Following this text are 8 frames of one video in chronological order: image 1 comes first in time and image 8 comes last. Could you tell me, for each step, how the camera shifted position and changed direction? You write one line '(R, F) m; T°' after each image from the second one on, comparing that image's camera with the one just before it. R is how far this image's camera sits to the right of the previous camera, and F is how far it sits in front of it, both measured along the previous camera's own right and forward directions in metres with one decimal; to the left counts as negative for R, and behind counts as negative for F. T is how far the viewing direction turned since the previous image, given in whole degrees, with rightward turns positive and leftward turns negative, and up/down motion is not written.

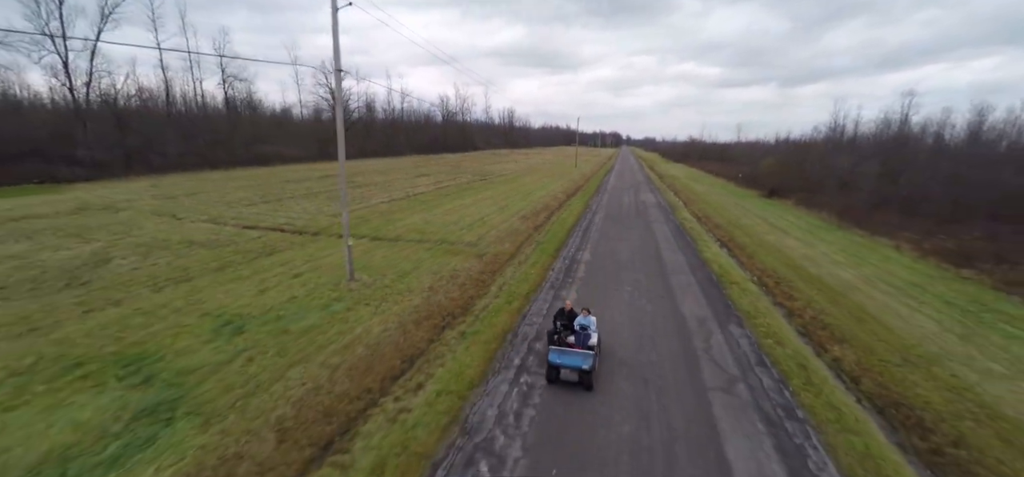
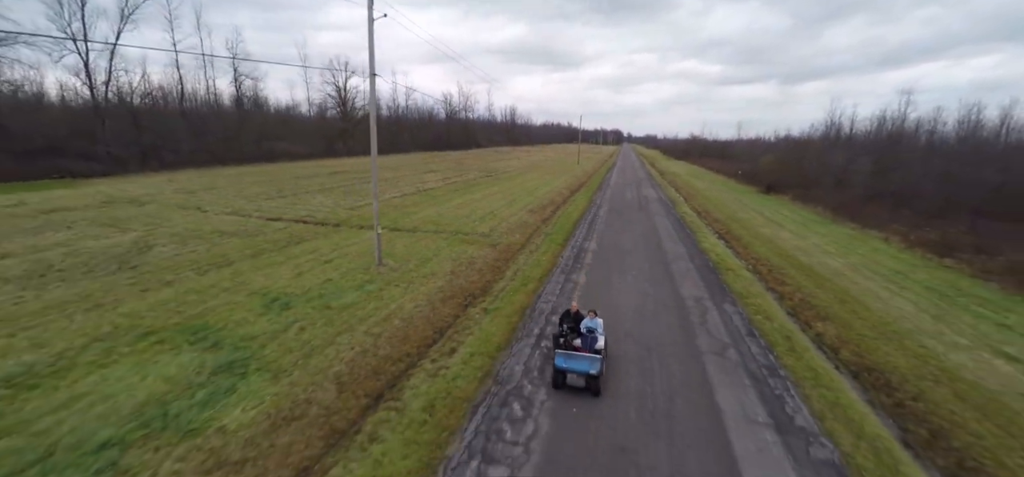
(-0.4, -1.1) m; 0°
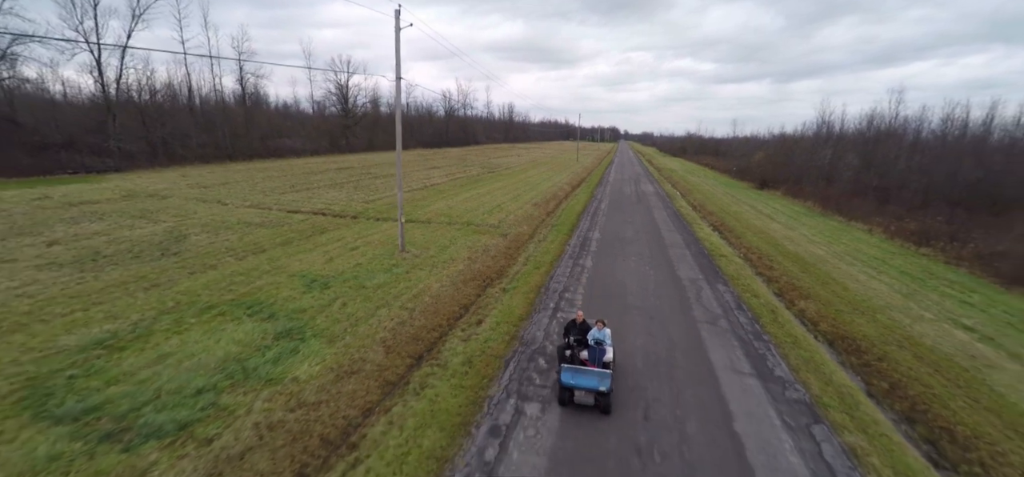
(-0.6, -1.2) m; 0°
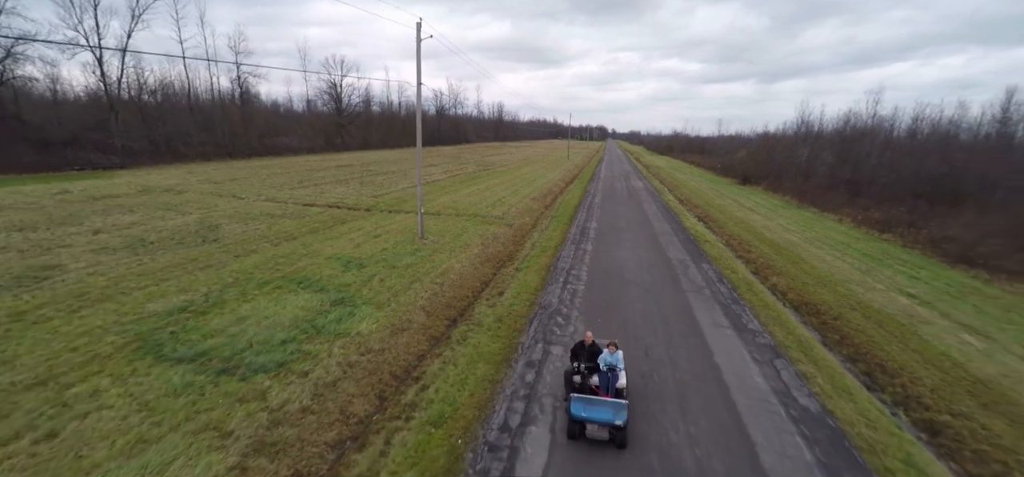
(-0.8, -1.7) m; +2°
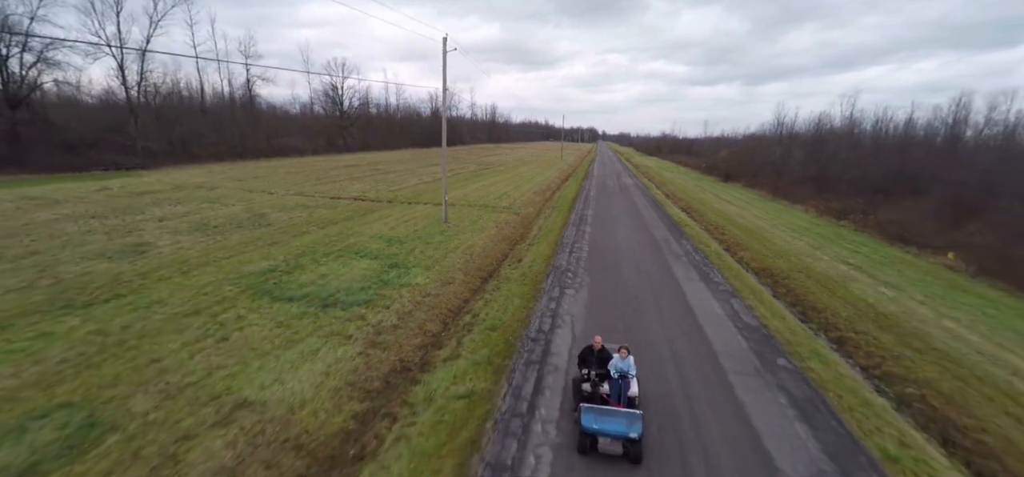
(-0.9, -2.9) m; +1°
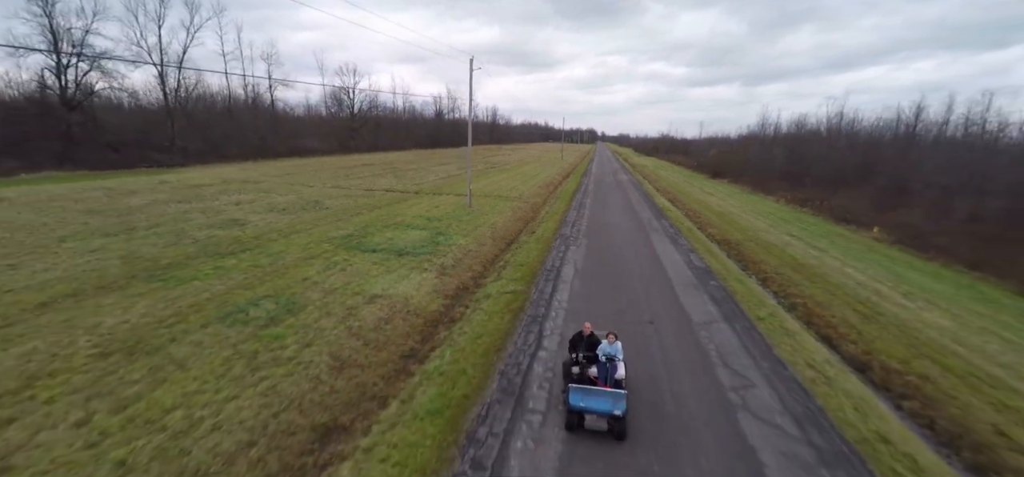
(-0.8, -4.4) m; 0°
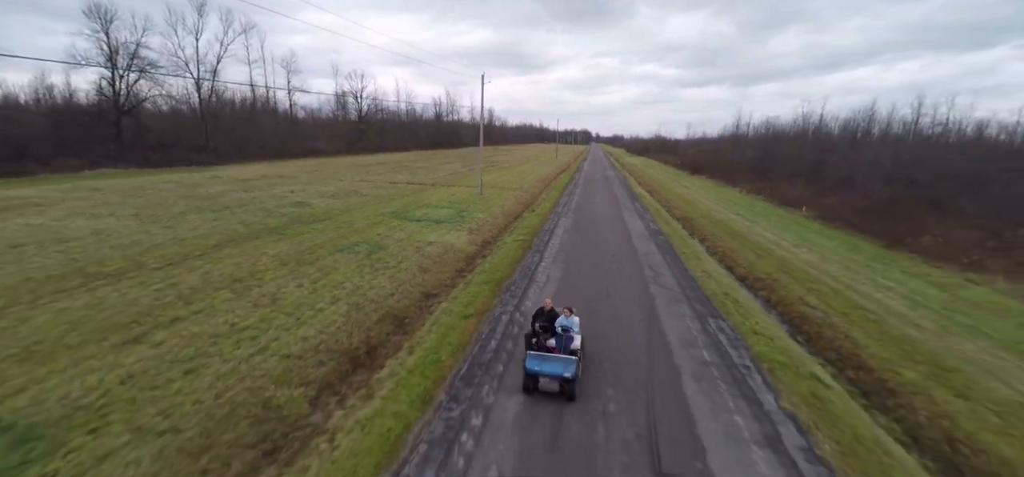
(-0.6, -5.6) m; +1°
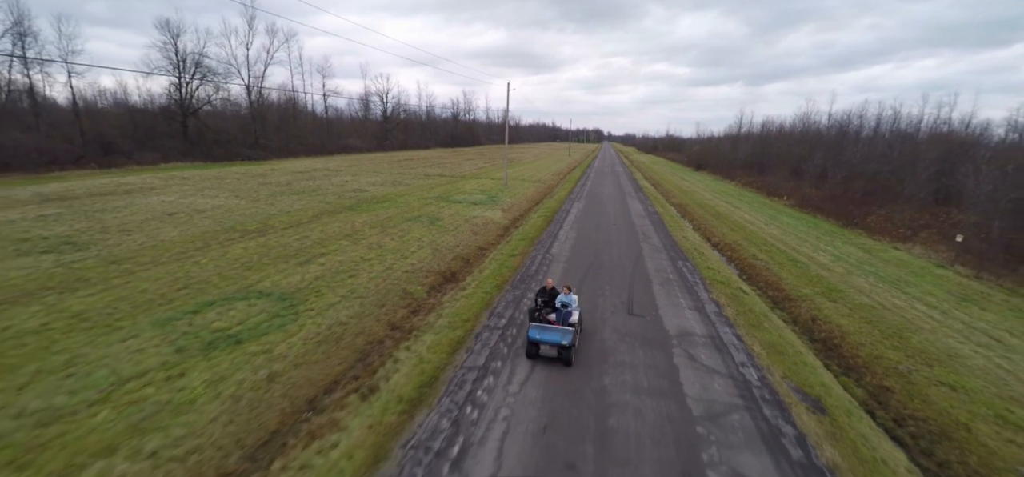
(-0.7, -4.8) m; -2°
